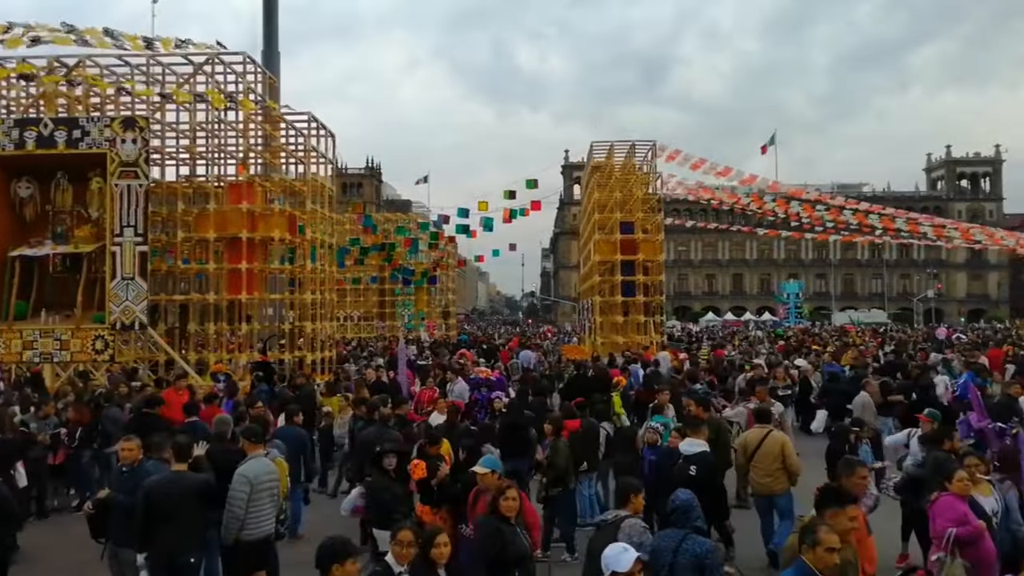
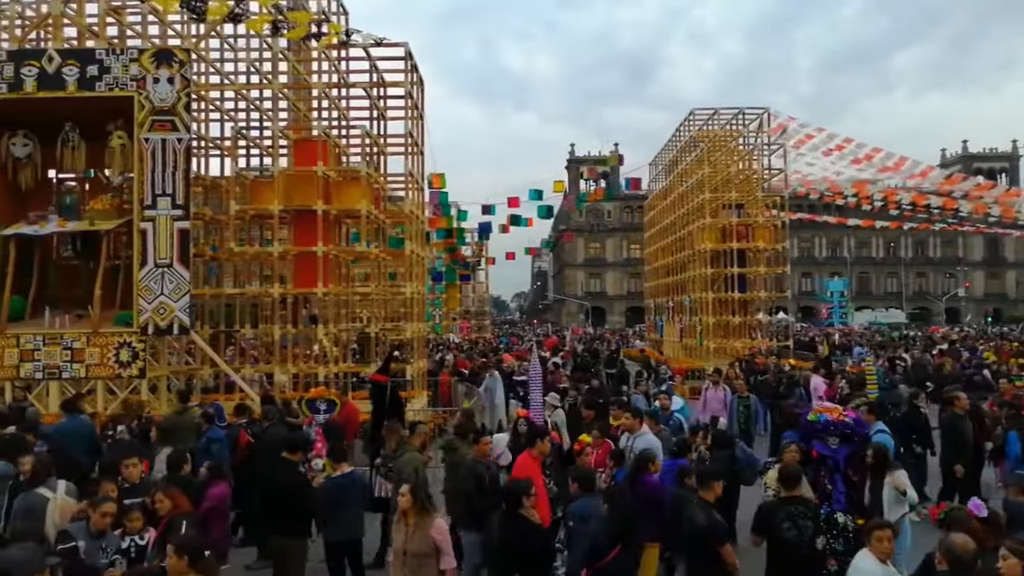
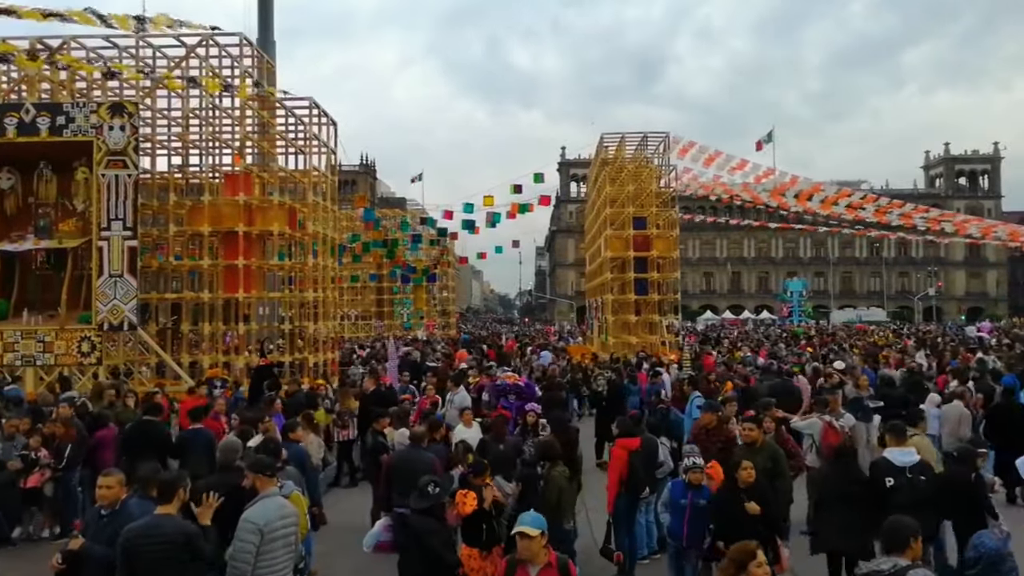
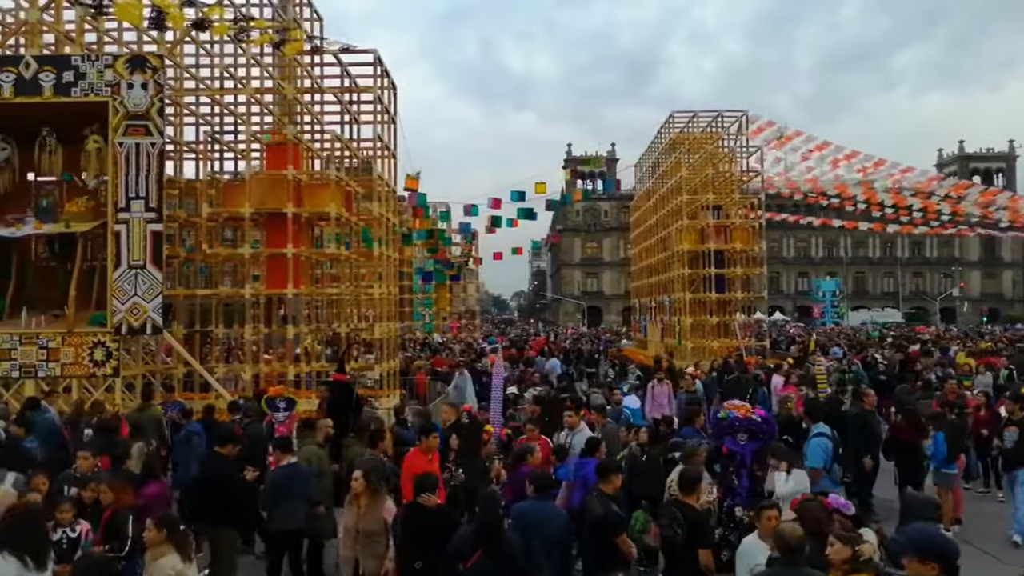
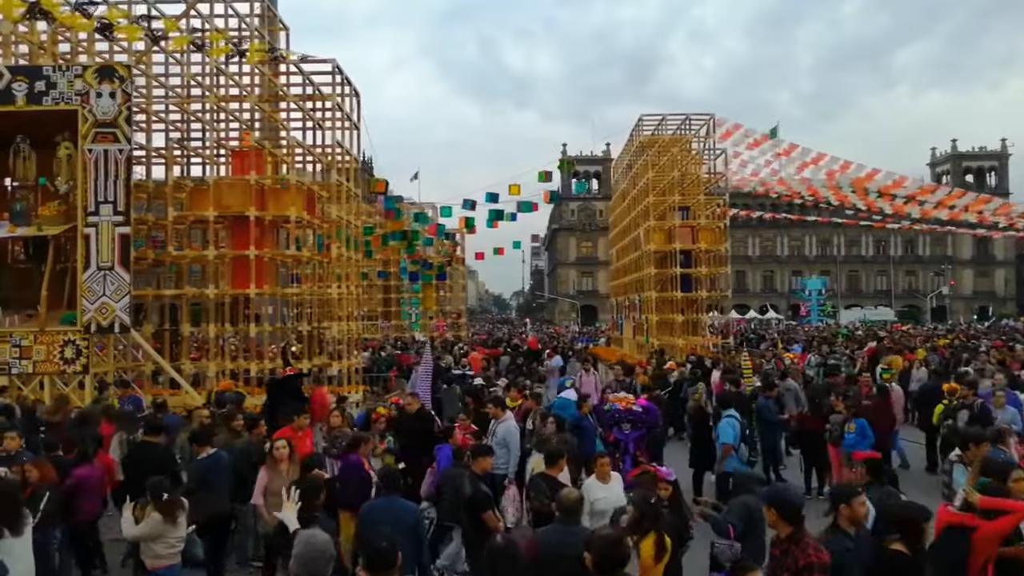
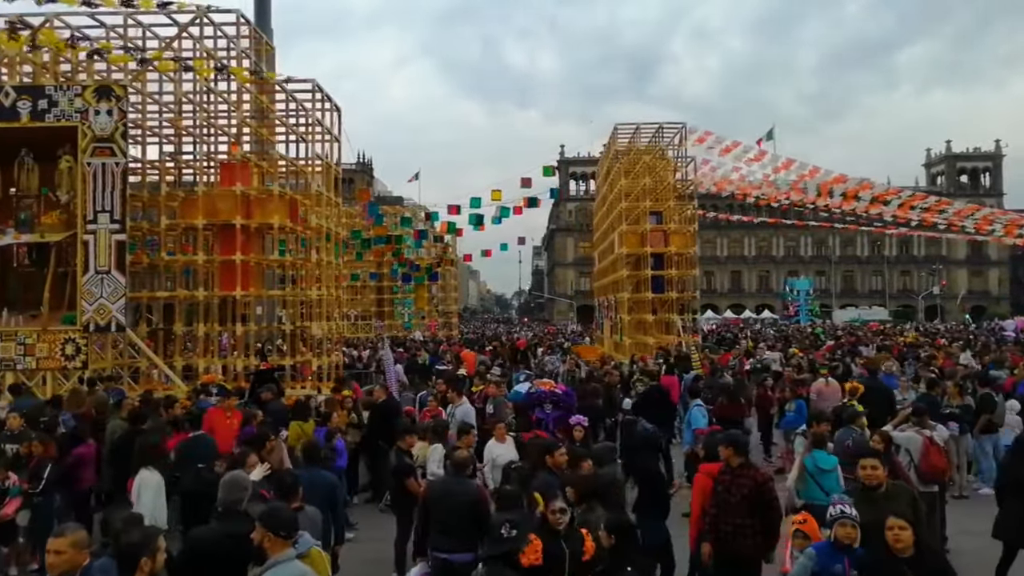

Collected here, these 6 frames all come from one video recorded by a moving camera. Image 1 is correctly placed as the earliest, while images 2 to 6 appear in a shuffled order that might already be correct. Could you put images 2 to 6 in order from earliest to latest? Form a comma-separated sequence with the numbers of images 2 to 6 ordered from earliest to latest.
3, 6, 5, 4, 2
